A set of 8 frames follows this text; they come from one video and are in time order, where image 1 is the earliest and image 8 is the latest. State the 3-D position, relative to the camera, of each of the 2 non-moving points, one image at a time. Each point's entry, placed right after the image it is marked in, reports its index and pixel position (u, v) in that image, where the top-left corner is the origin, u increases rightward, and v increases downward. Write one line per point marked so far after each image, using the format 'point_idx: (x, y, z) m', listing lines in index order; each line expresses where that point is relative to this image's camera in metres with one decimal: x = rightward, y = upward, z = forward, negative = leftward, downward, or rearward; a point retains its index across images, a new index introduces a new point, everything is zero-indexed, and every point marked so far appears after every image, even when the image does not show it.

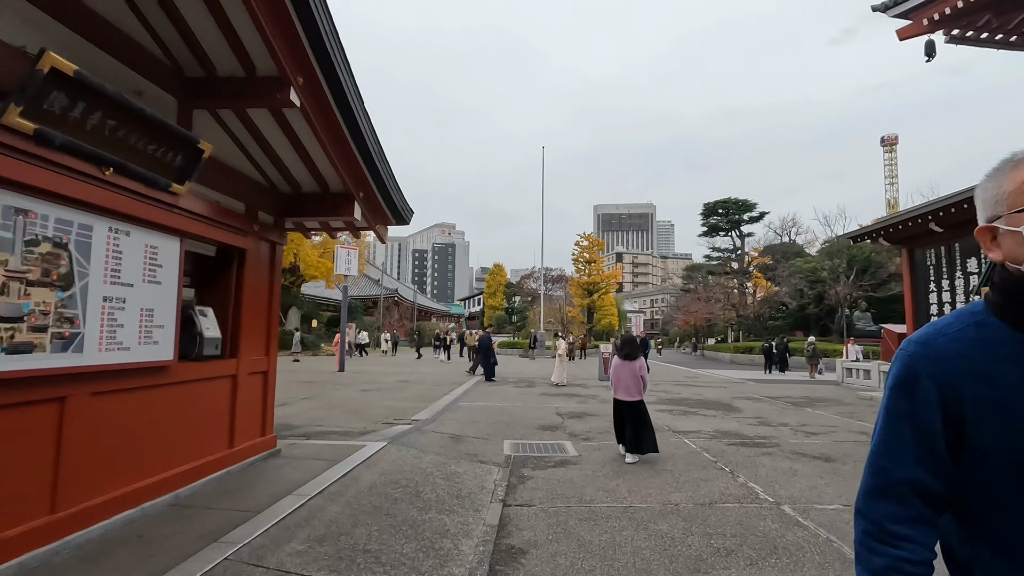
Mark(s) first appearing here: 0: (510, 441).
0: (0.0, -1.8, +6.4) m
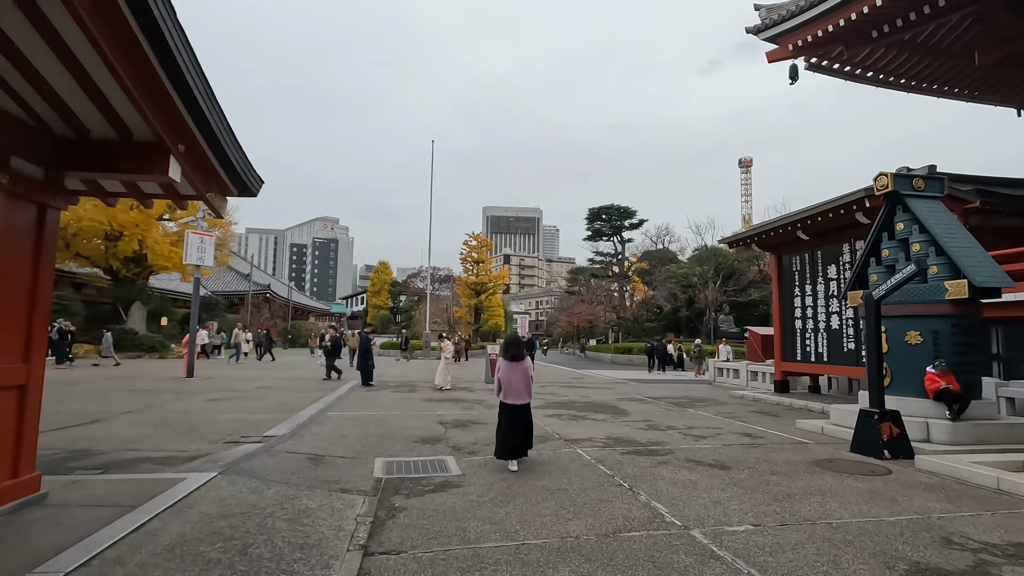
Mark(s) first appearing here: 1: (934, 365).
0: (-1.3, -1.8, +5.5) m
1: (+4.9, -0.9, +6.2) m
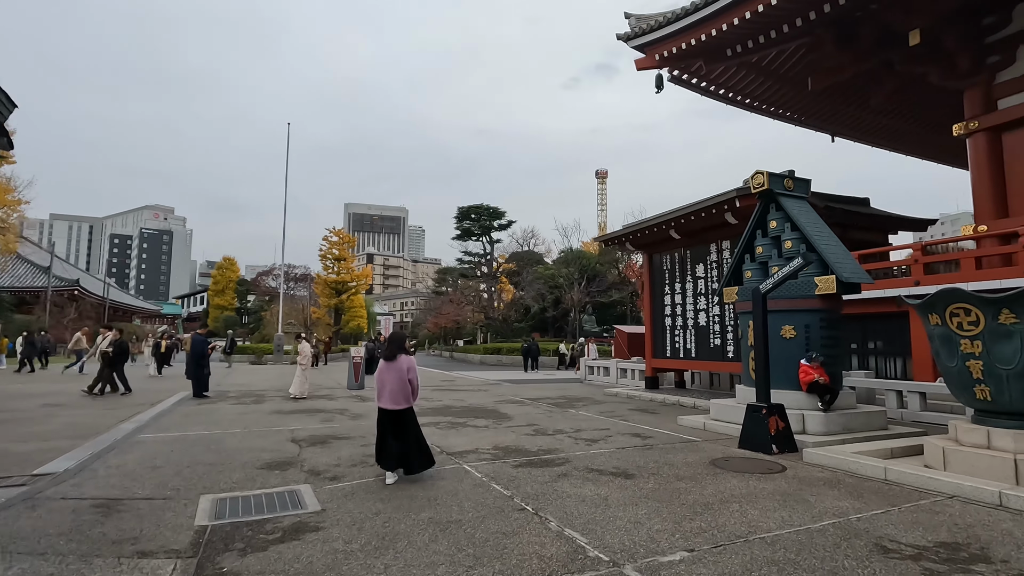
0: (-2.3, -1.6, +4.2) m
1: (+3.5, -0.8, +6.4) m
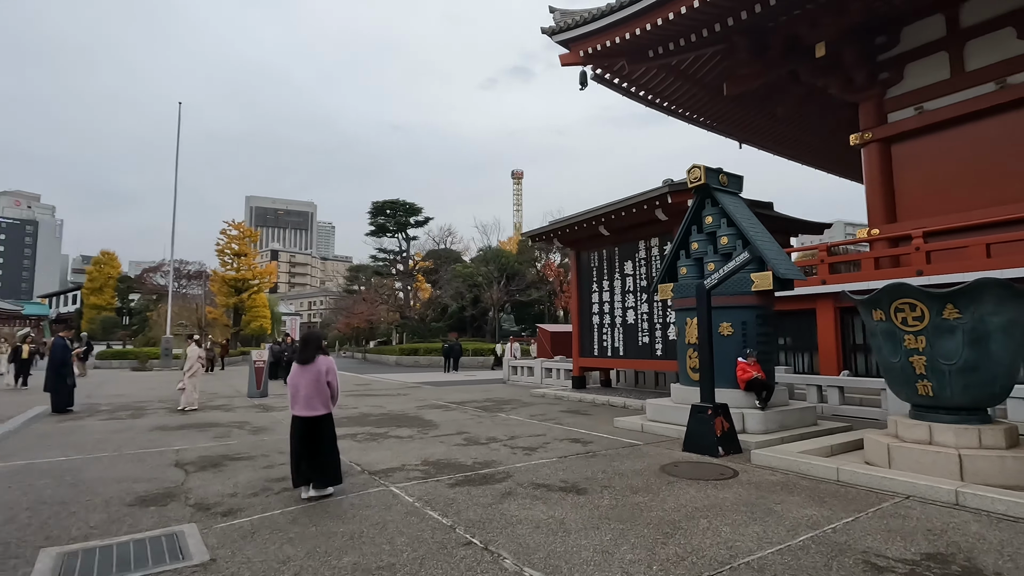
0: (-2.7, -1.6, +3.2) m
1: (+2.7, -0.8, +6.3) m
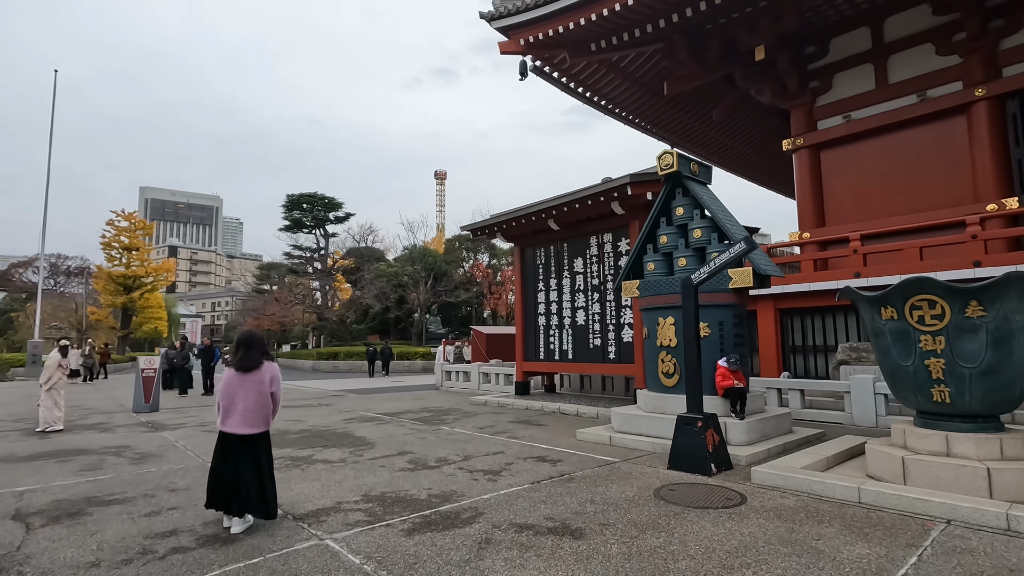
0: (-2.7, -1.5, +1.8) m
1: (+2.3, -0.8, +5.8) m
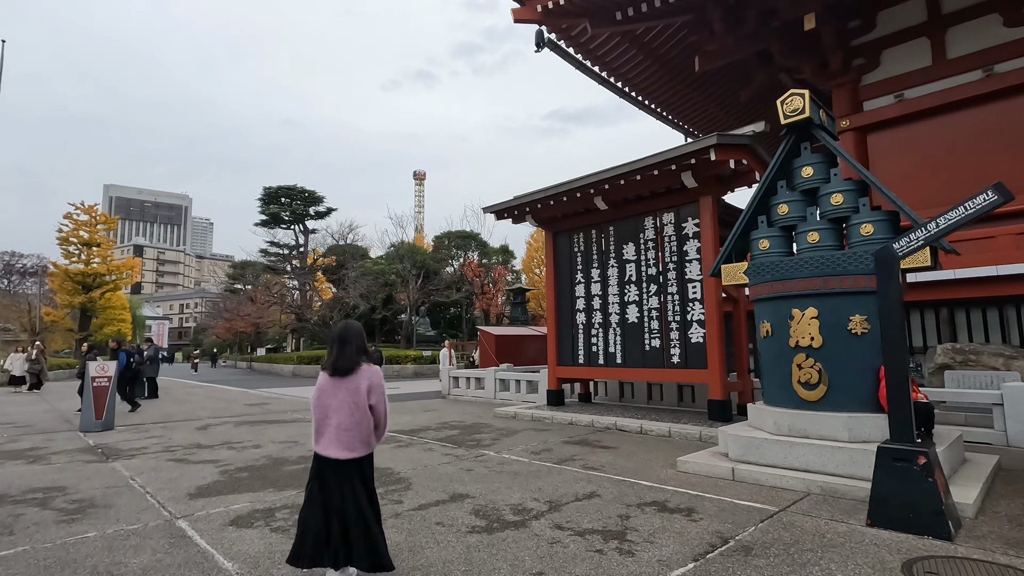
0: (-1.7, -1.3, +0.1) m
1: (+3.0, -0.6, +4.3) m
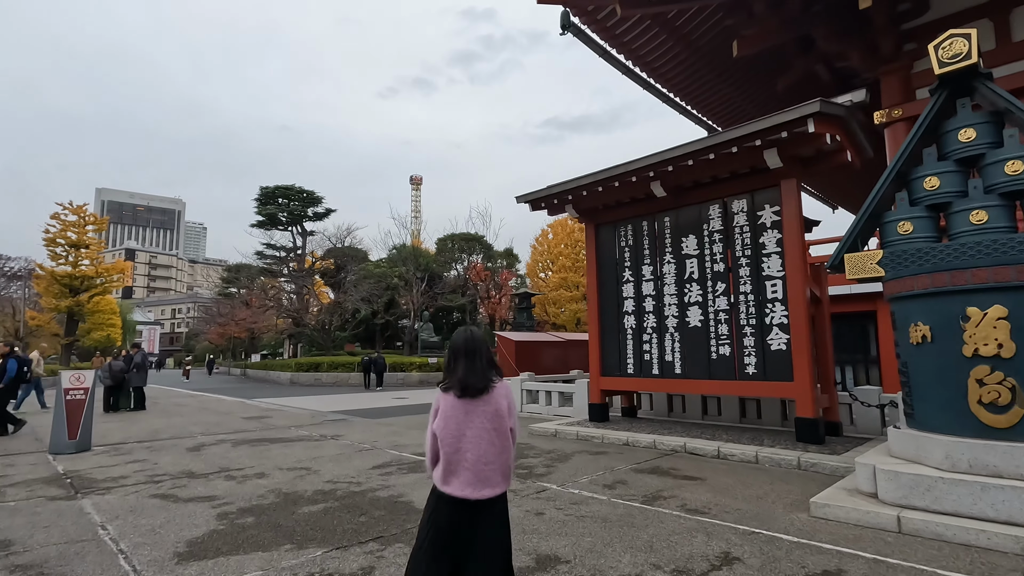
0: (-1.1, -1.1, -1.0) m
1: (+3.6, -0.5, +3.2) m
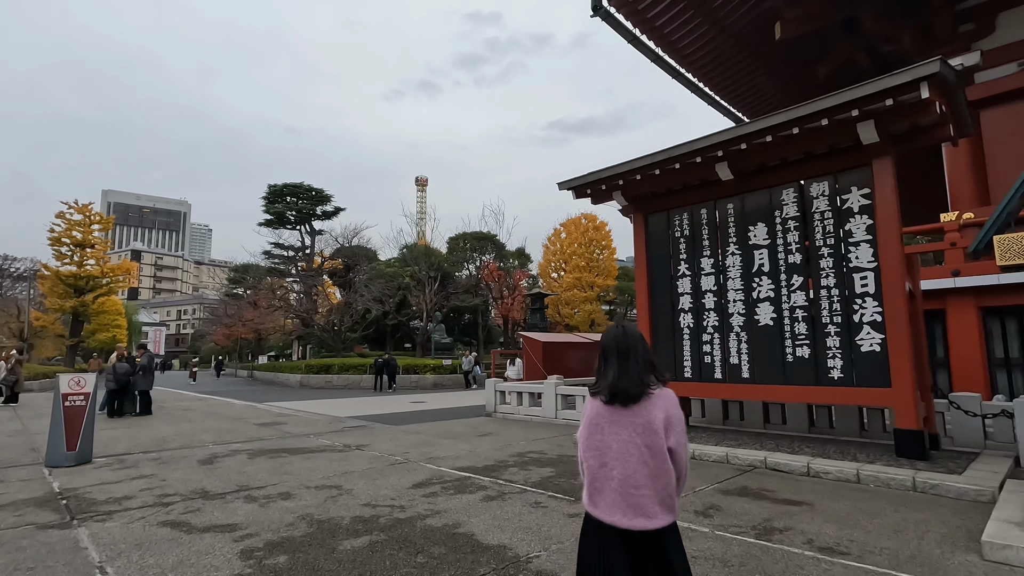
0: (-0.6, -1.0, -1.7) m
1: (+4.2, -0.5, +2.4) m
